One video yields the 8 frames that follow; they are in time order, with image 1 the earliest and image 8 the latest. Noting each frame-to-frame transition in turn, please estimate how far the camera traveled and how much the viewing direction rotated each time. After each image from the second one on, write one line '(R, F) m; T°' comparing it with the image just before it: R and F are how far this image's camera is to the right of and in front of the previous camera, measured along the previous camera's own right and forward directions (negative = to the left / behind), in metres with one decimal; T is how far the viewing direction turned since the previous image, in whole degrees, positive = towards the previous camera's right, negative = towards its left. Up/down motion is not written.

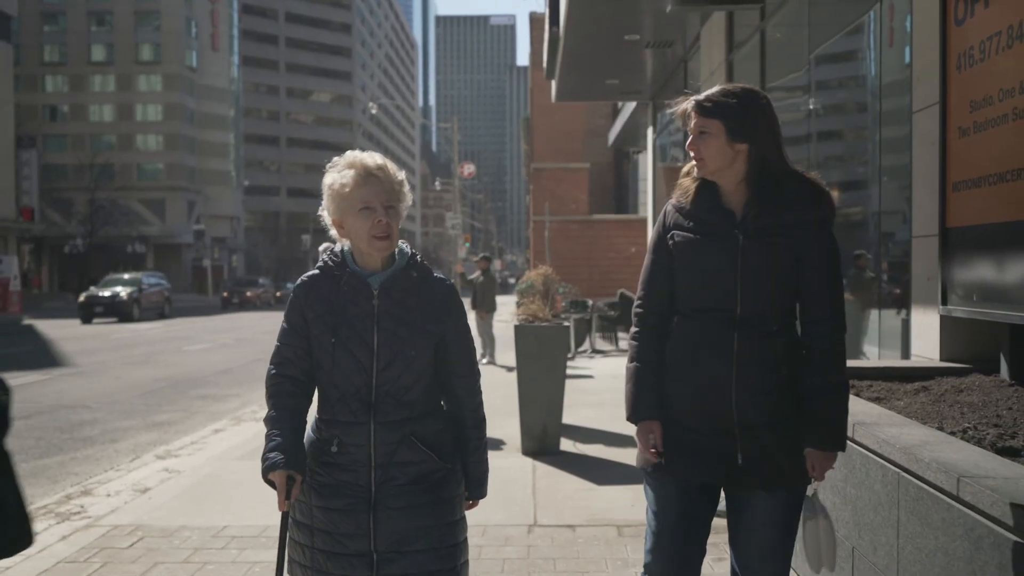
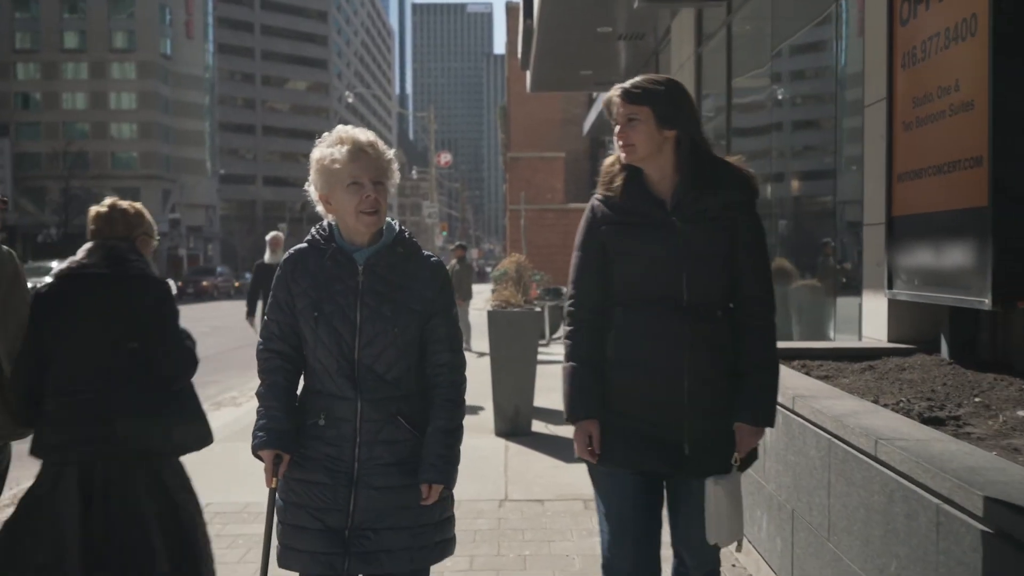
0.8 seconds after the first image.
(0.0, -0.3) m; +1°
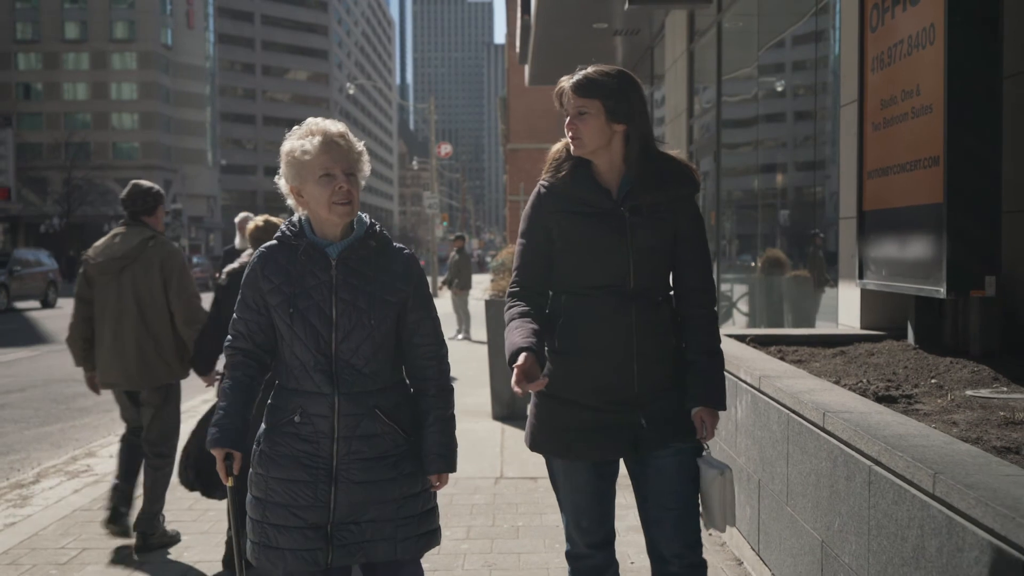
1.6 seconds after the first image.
(0.0, -0.3) m; 0°
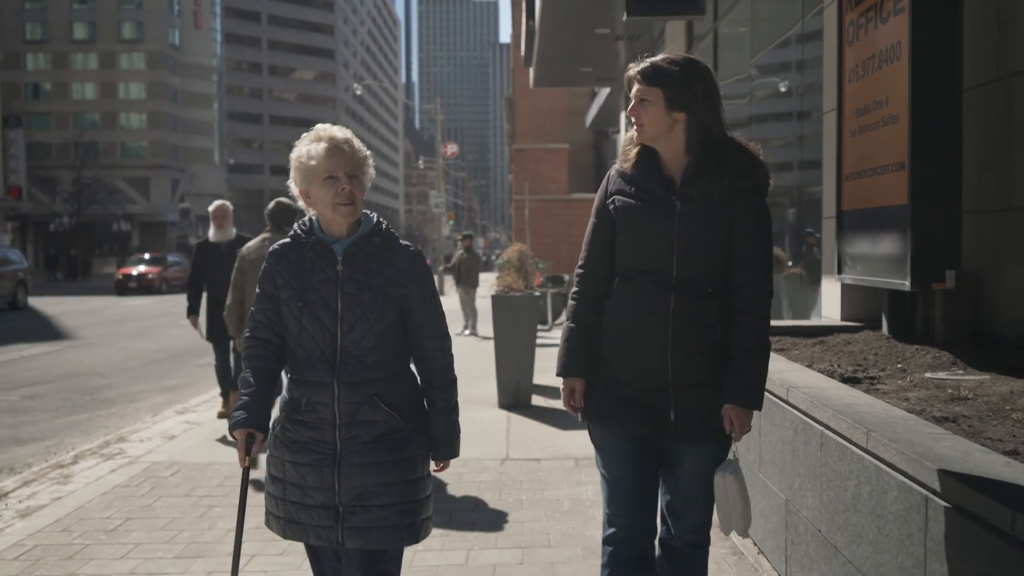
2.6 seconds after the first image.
(0.0, -0.5) m; 0°
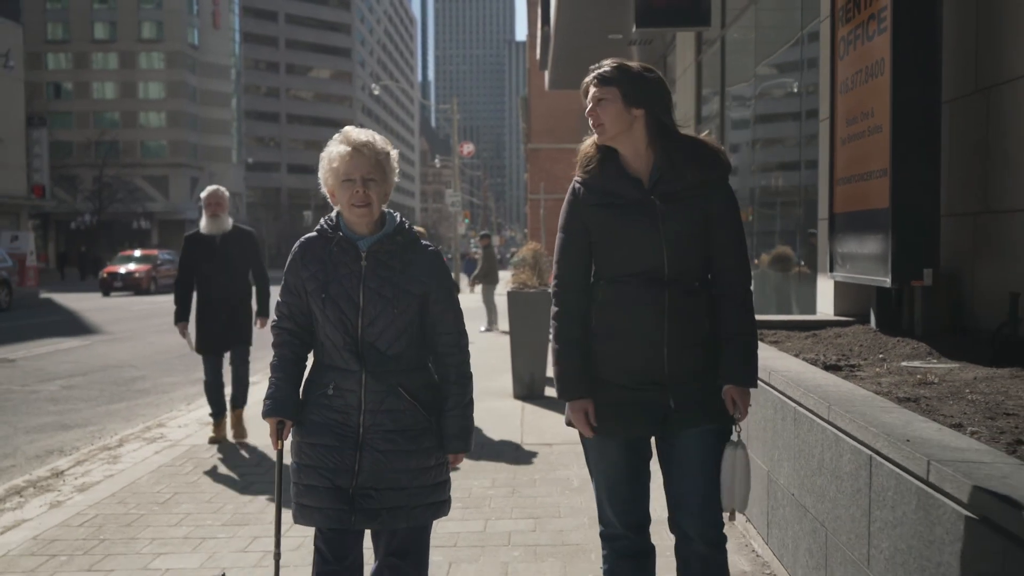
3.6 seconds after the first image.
(0.0, -0.5) m; -1°
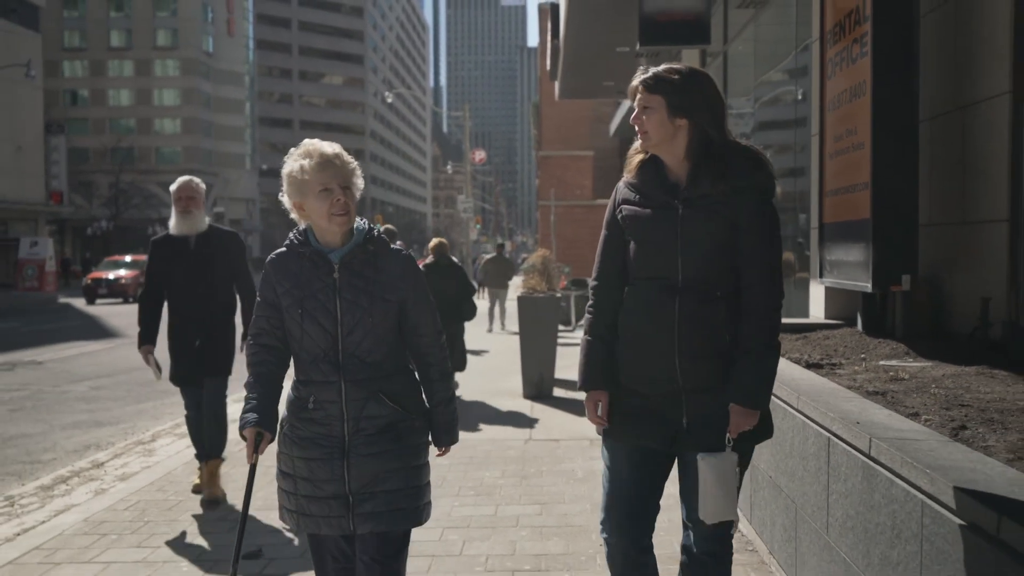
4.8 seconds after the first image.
(0.0, -0.4) m; -1°
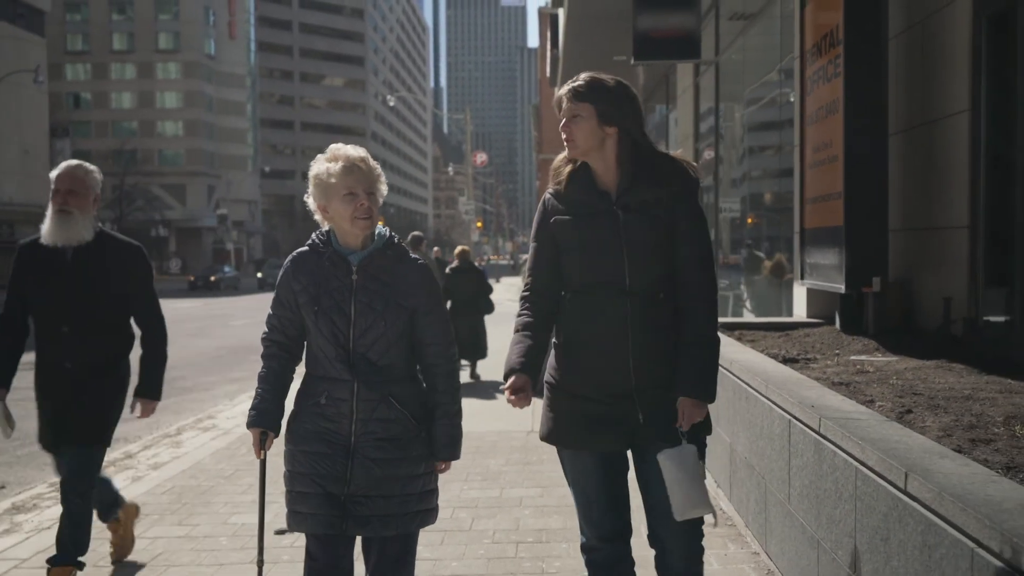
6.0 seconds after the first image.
(0.0, -0.5) m; 0°
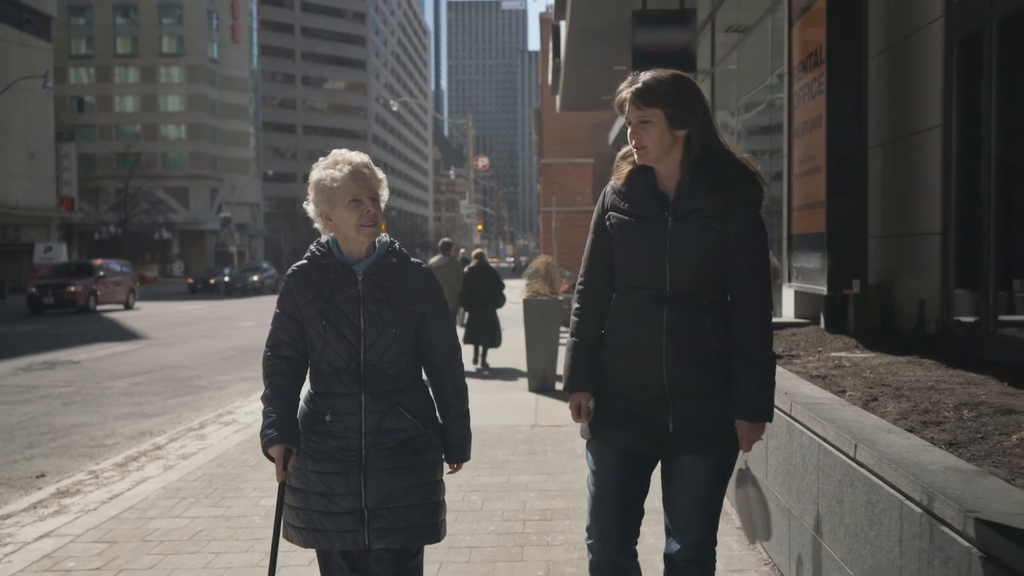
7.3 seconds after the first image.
(0.0, -0.5) m; 0°
